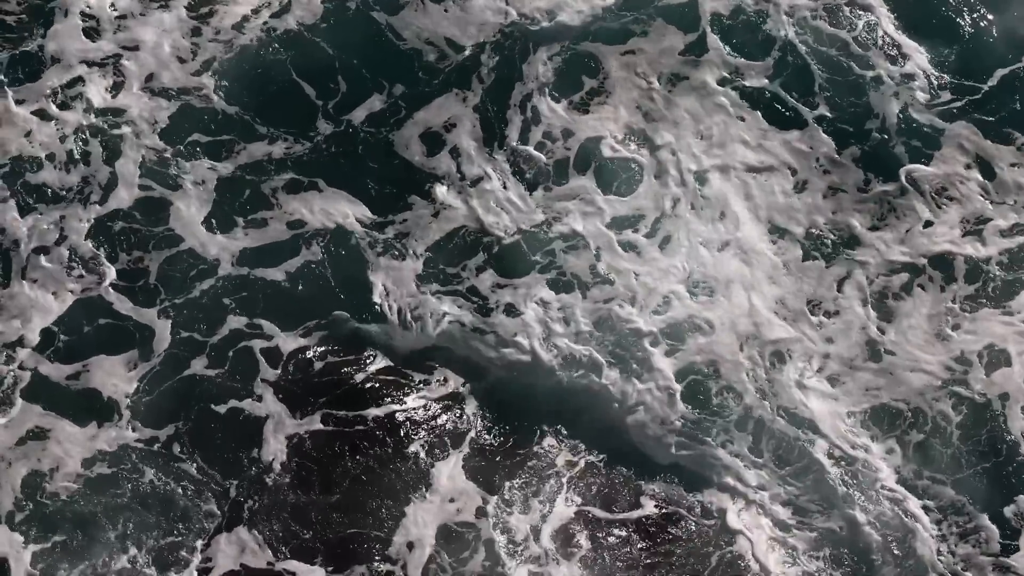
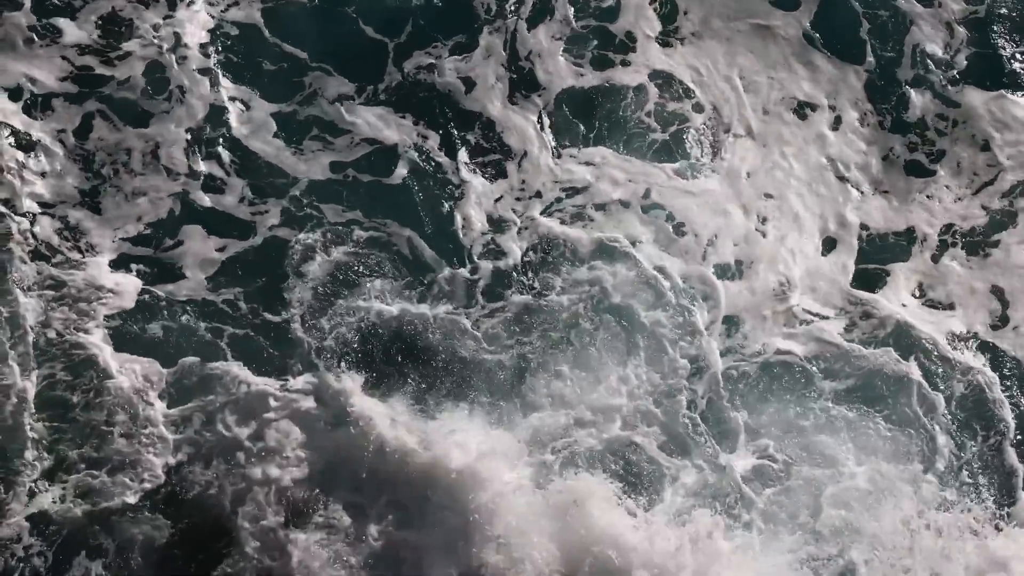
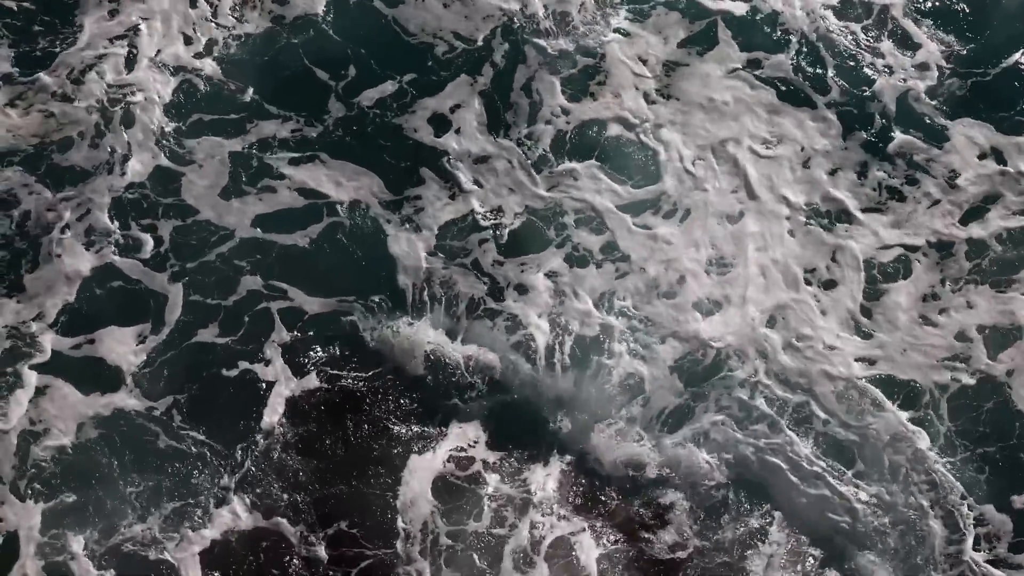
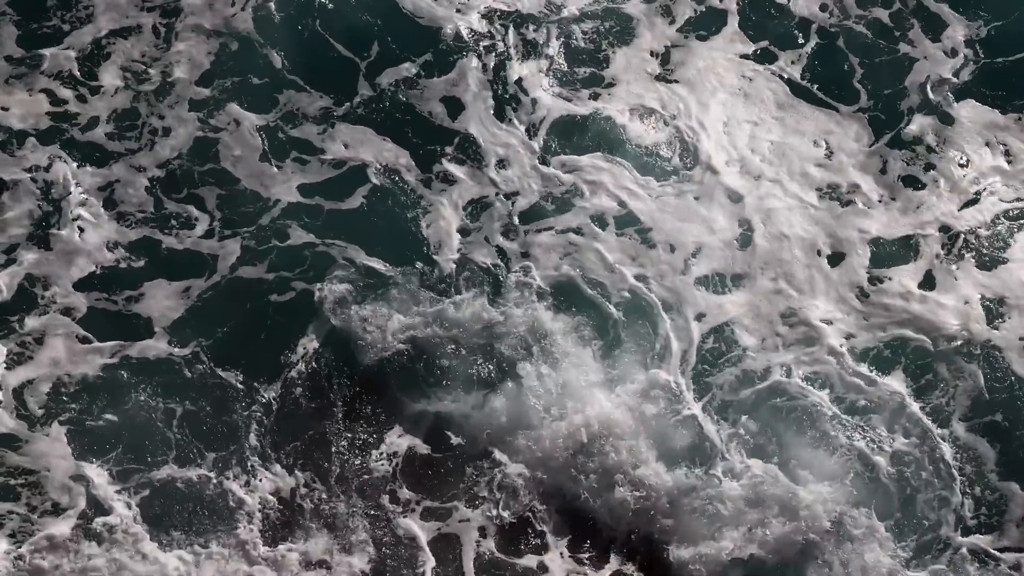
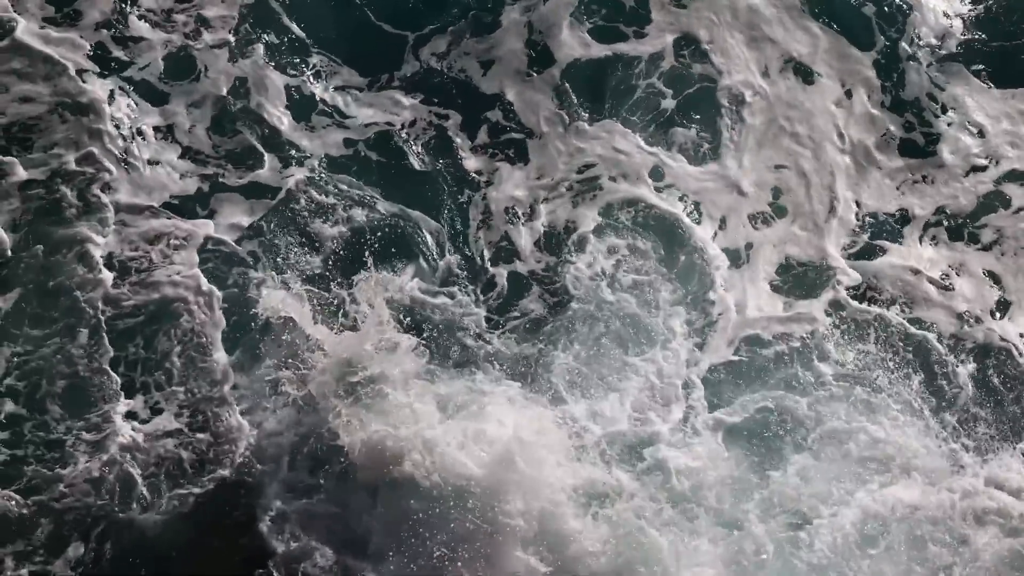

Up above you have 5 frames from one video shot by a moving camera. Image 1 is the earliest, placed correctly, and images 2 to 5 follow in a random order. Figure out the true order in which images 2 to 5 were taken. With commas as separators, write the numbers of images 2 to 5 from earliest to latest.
3, 4, 2, 5
